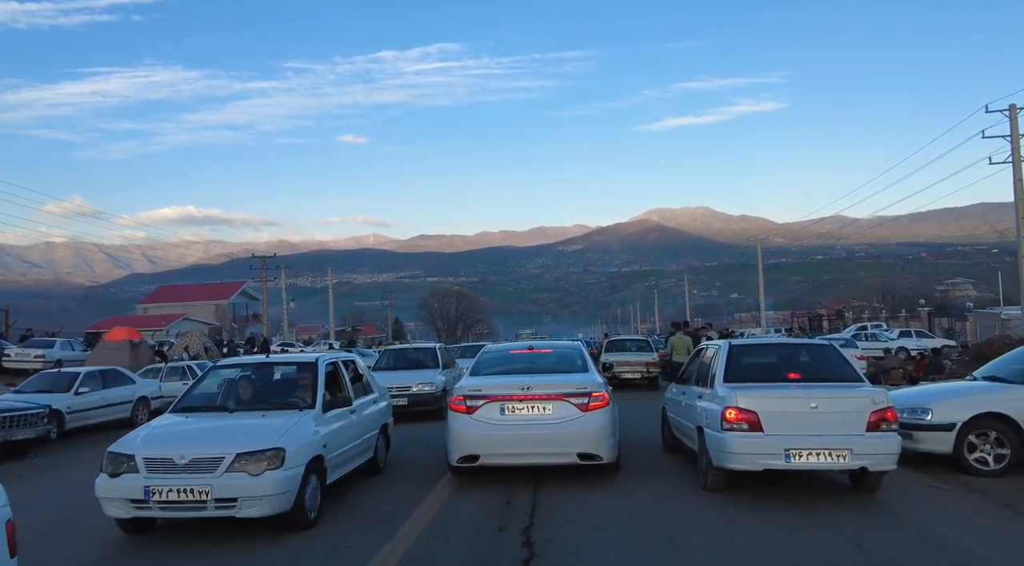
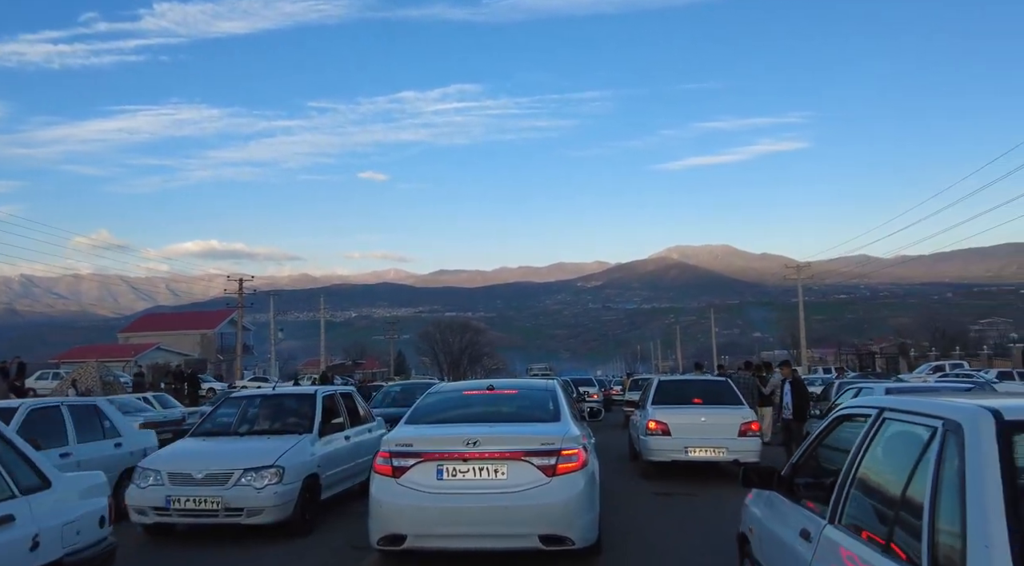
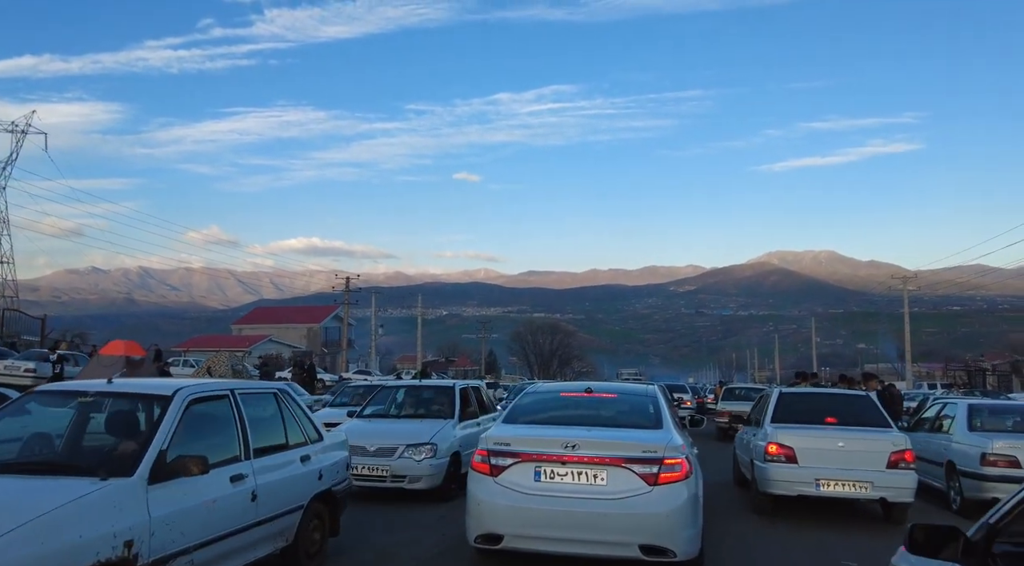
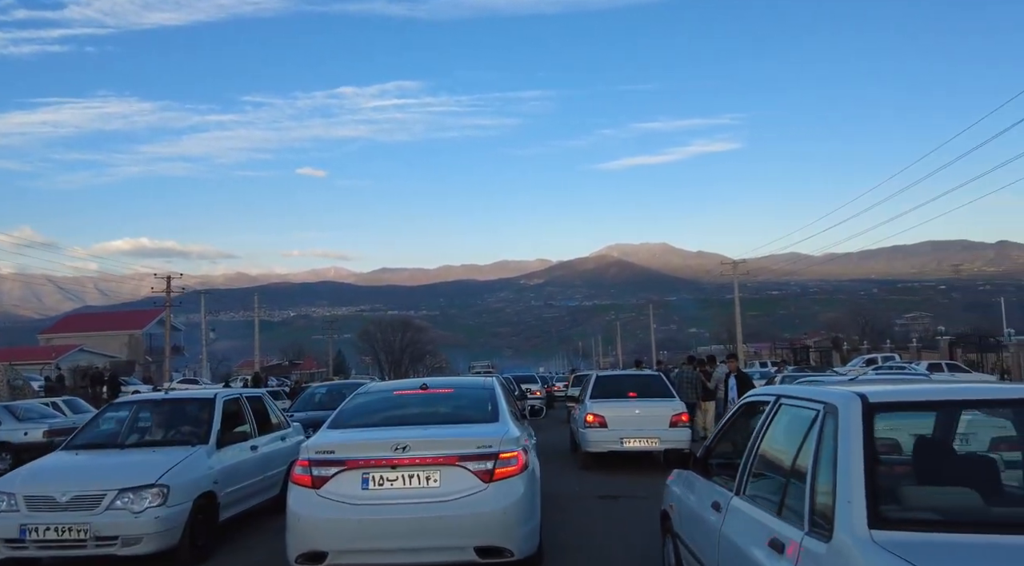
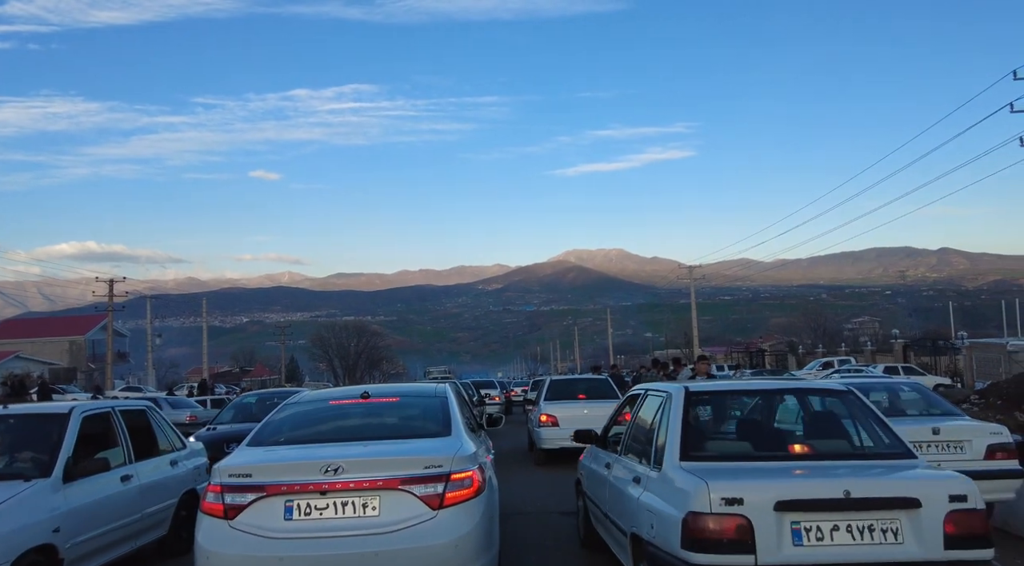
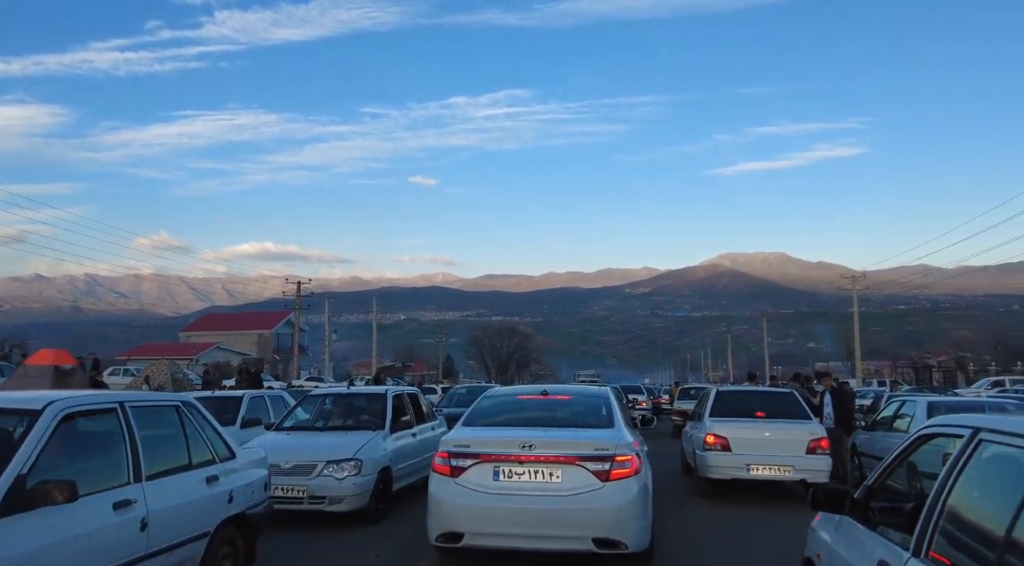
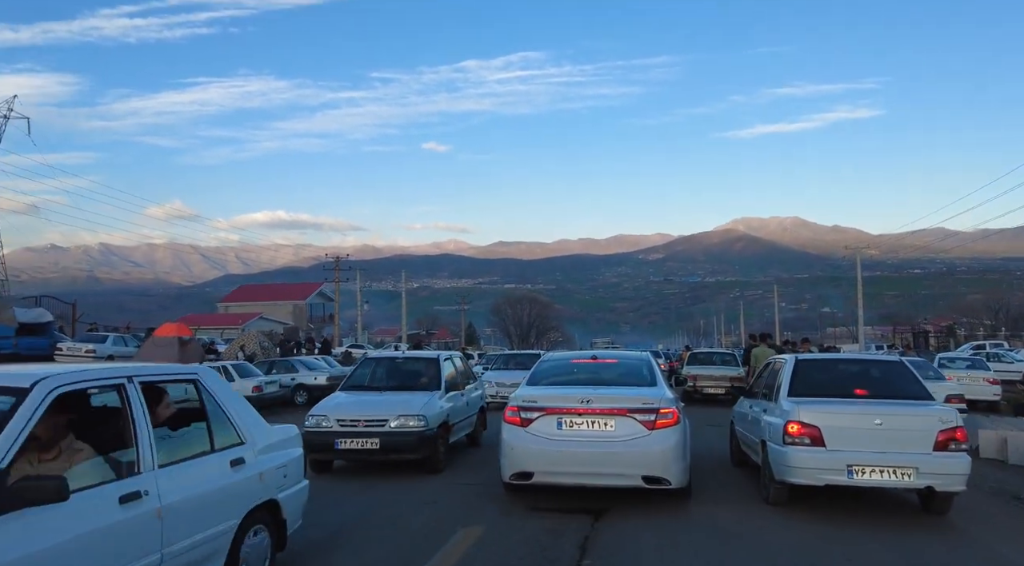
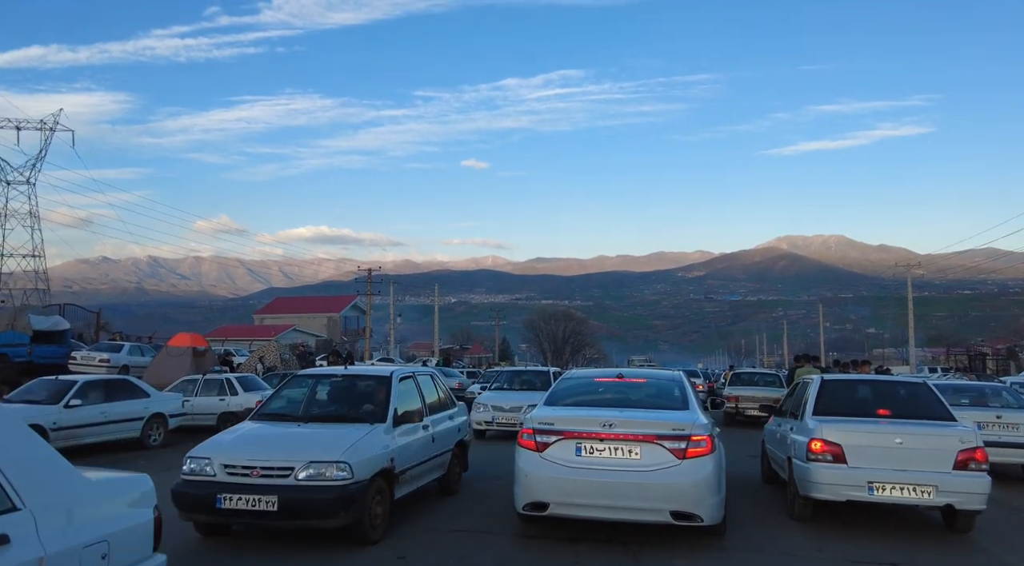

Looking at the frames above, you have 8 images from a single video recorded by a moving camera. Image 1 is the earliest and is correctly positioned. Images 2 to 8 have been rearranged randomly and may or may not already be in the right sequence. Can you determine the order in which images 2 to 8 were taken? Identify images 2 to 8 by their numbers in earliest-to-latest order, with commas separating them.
7, 8, 3, 6, 2, 4, 5
